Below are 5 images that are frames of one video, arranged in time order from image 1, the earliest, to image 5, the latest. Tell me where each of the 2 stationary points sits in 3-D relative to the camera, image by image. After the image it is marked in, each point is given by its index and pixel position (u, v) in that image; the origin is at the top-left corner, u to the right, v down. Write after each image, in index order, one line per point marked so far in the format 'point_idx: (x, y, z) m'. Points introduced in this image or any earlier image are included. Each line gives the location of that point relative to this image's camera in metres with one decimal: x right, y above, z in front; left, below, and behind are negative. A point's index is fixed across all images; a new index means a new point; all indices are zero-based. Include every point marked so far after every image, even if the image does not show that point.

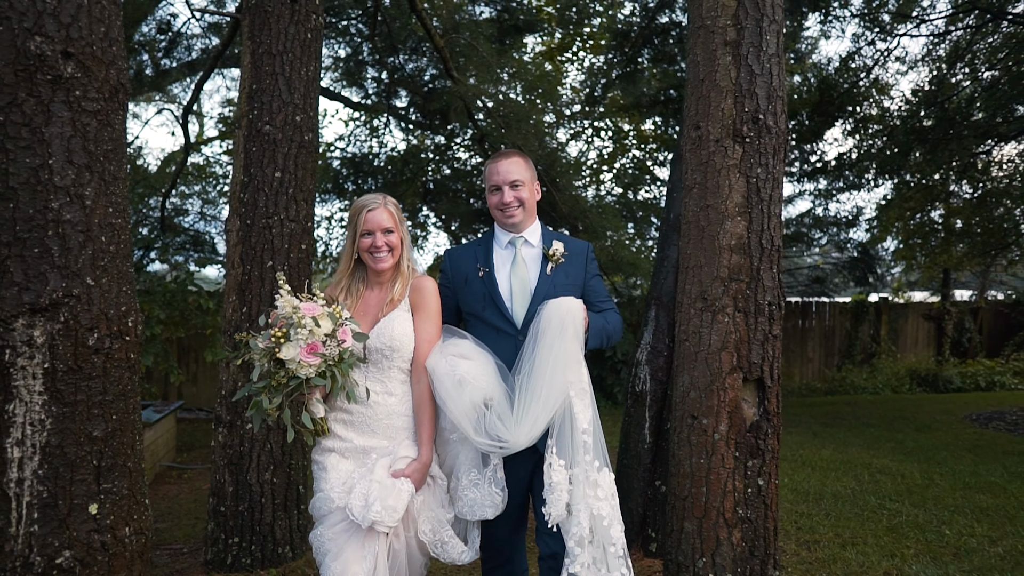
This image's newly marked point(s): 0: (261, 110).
0: (-1.5, +1.1, +5.1) m
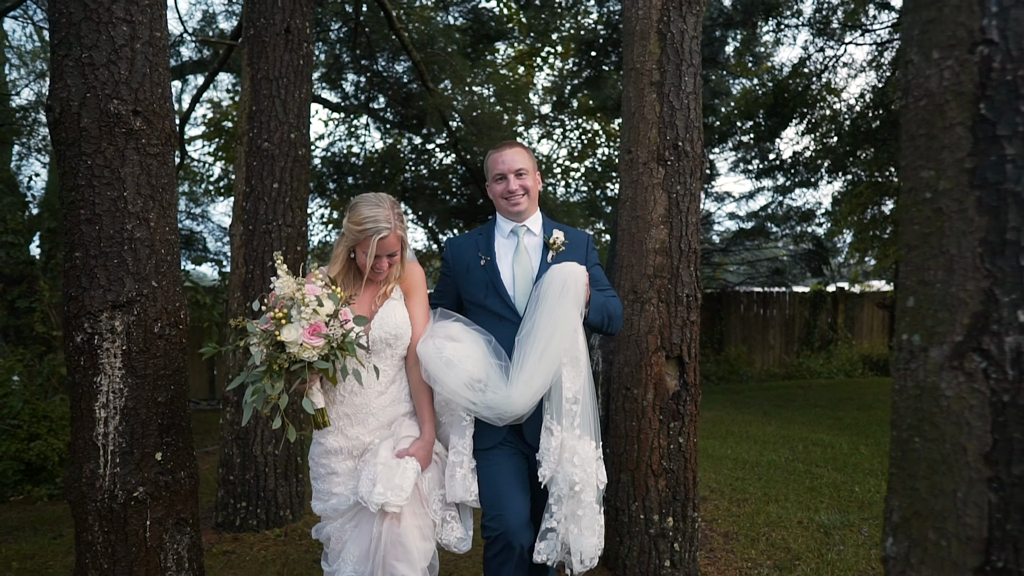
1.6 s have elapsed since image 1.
0: (-1.7, +1.1, +5.8) m
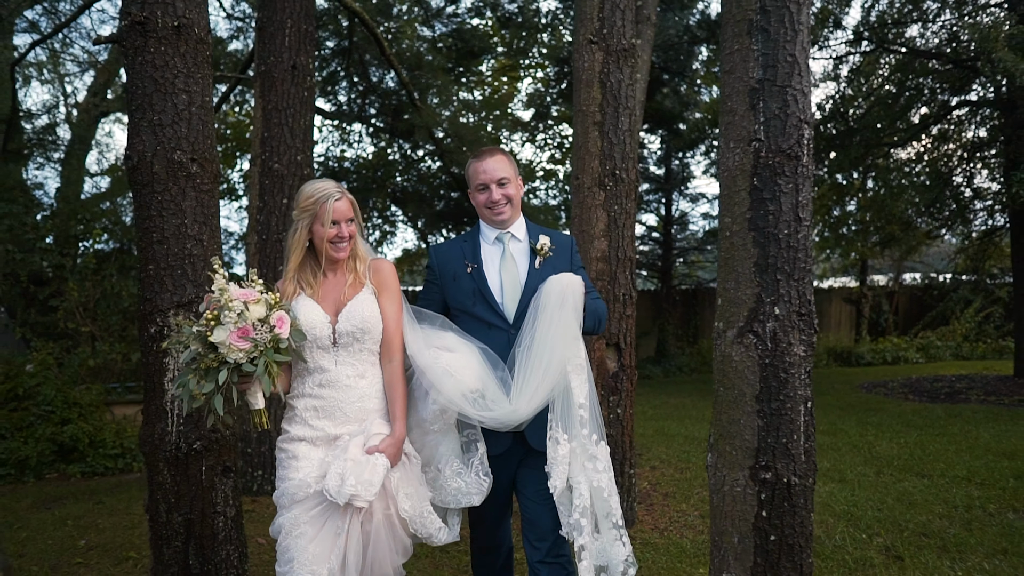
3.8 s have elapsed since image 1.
0: (-2.0, +1.1, +6.8) m
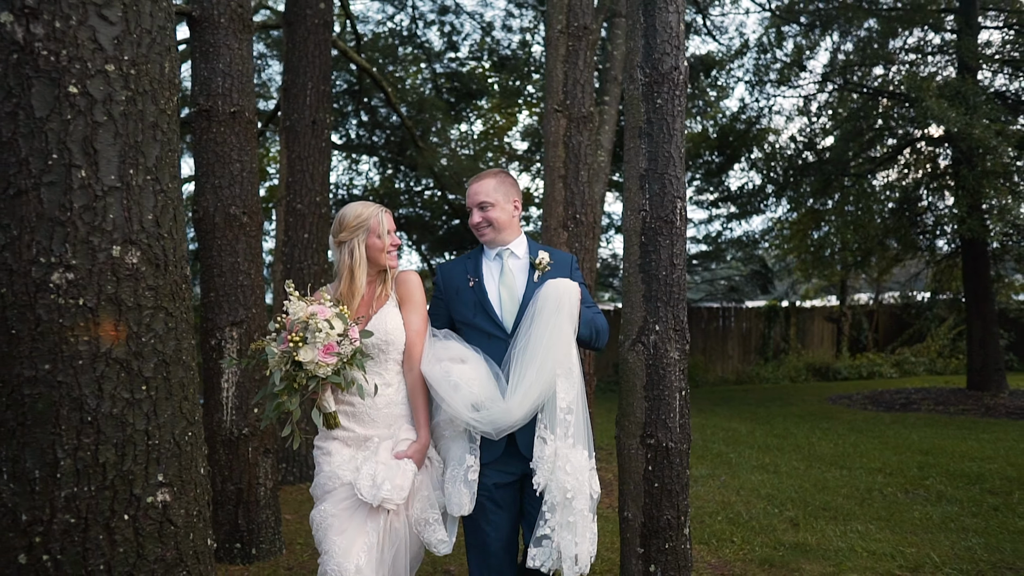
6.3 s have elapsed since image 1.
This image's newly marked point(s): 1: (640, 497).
0: (-2.1, +0.9, +8.1) m
1: (+0.6, -1.0, +4.0) m
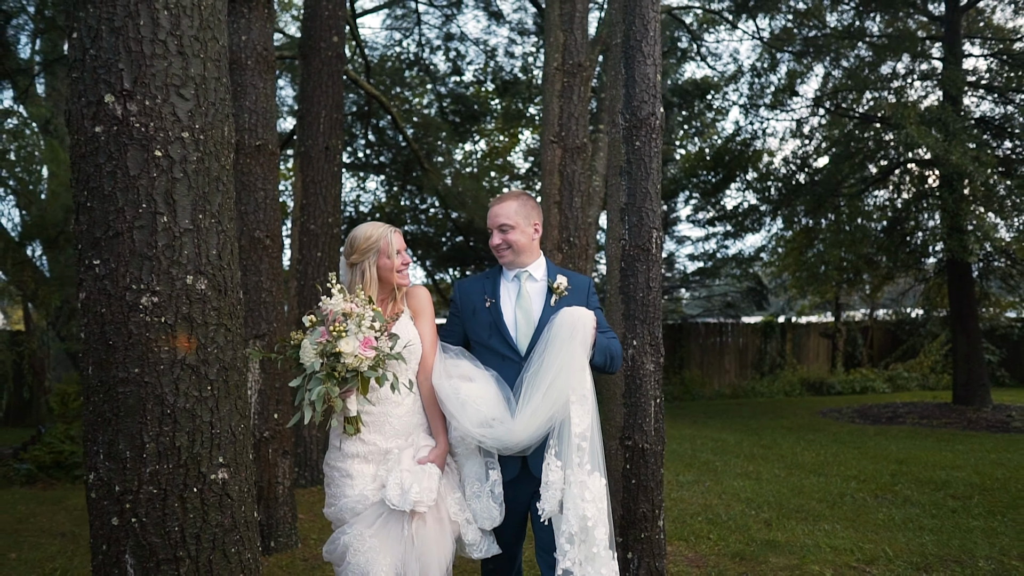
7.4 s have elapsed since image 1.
0: (-2.1, +0.7, +8.7) m
1: (+0.6, -1.1, +4.5) m
